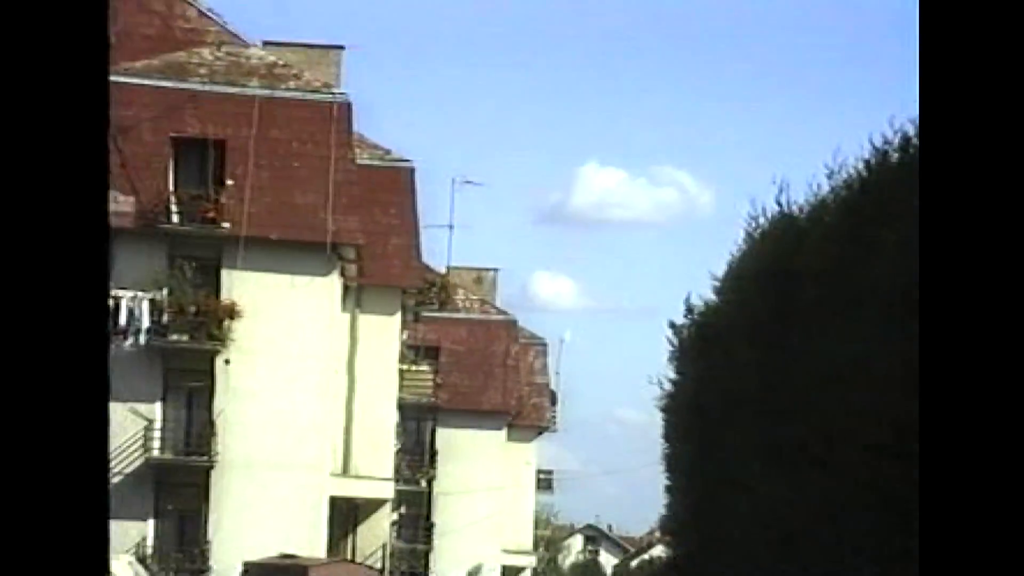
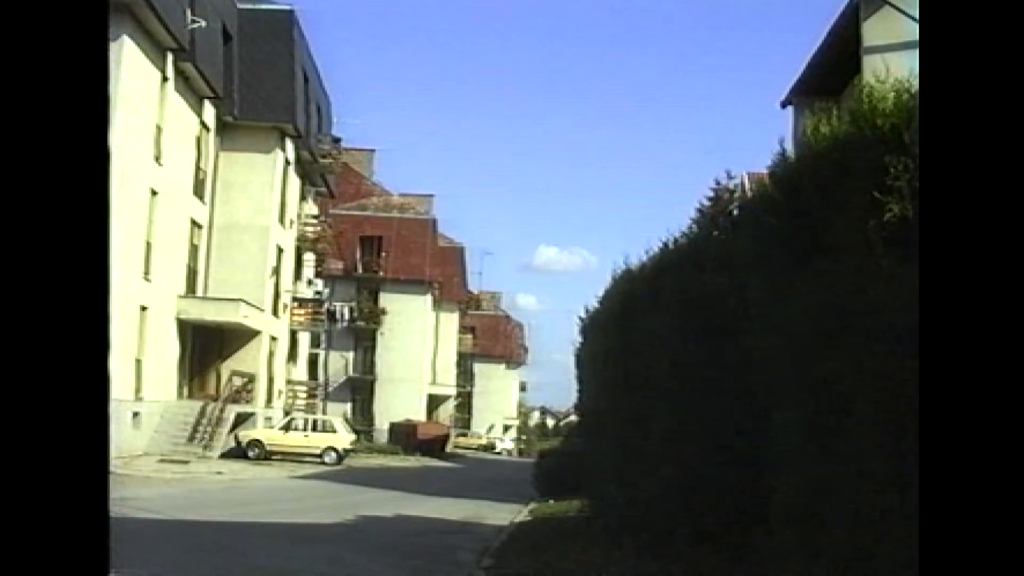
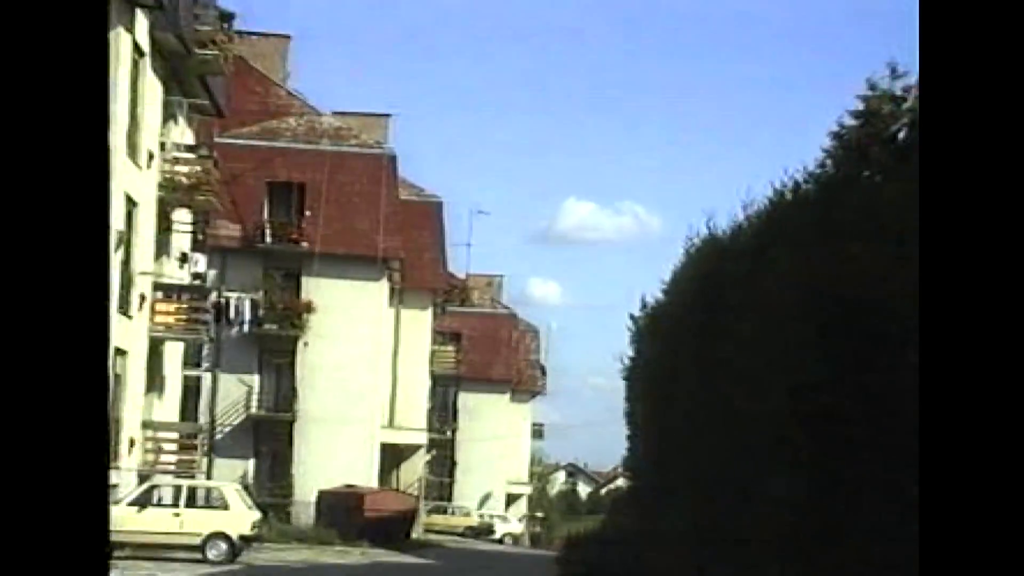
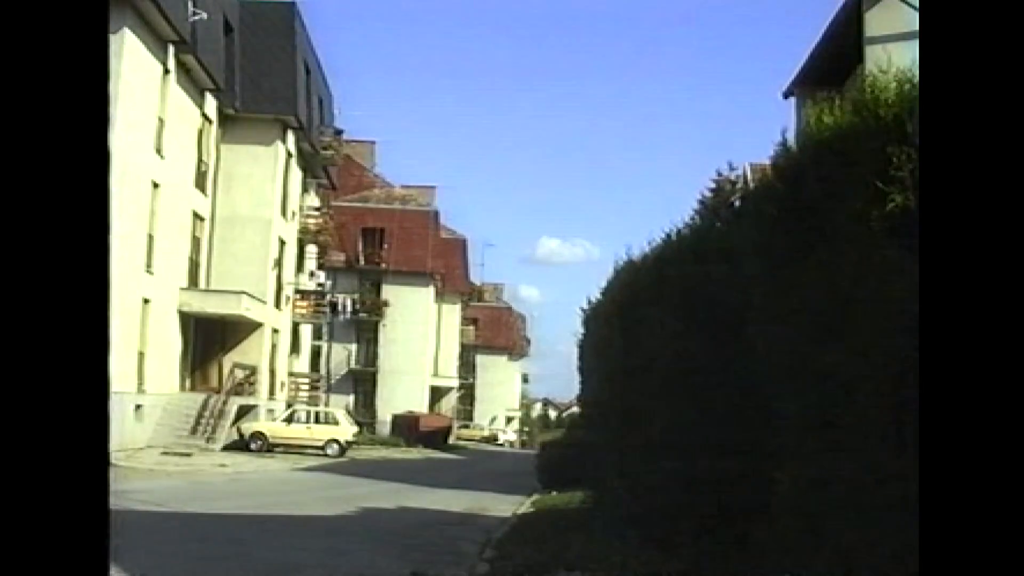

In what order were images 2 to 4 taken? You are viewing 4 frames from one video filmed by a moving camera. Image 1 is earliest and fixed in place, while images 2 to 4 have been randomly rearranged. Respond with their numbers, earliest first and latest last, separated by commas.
3, 4, 2
